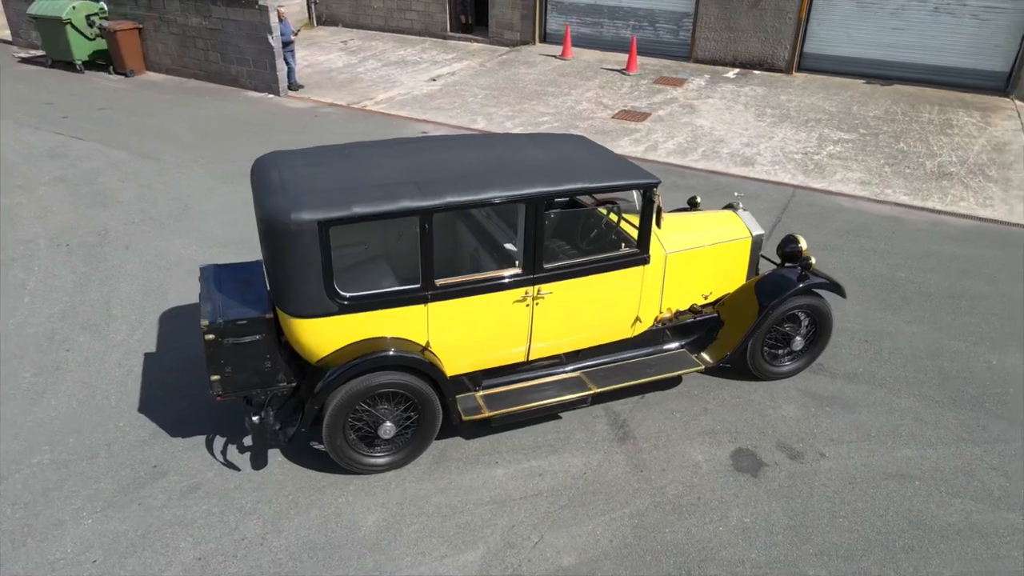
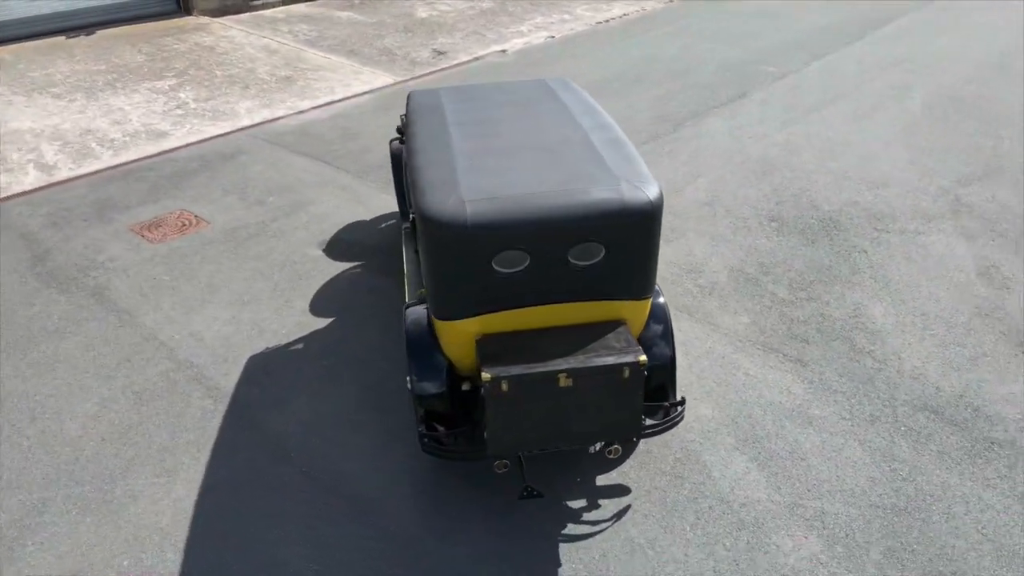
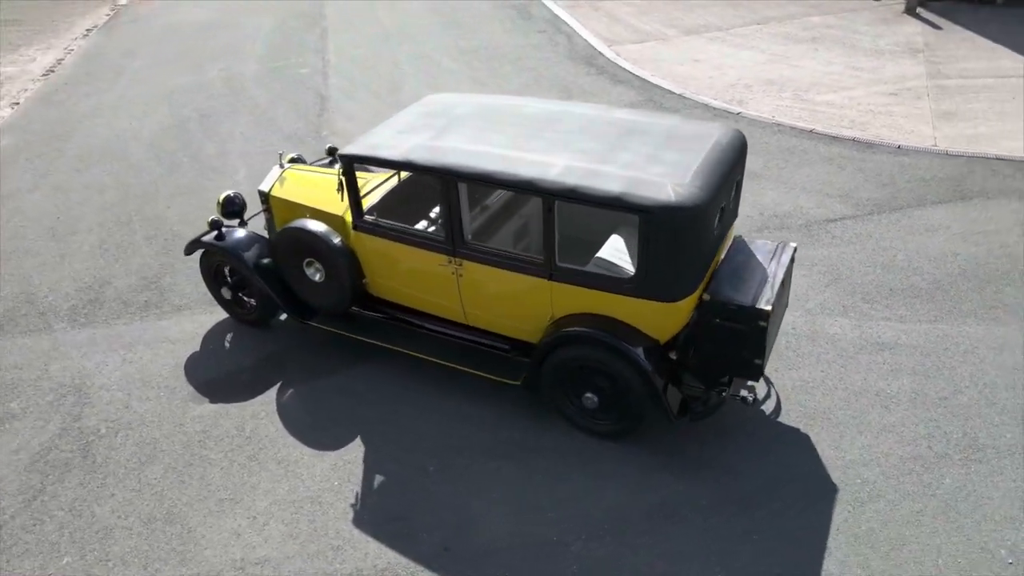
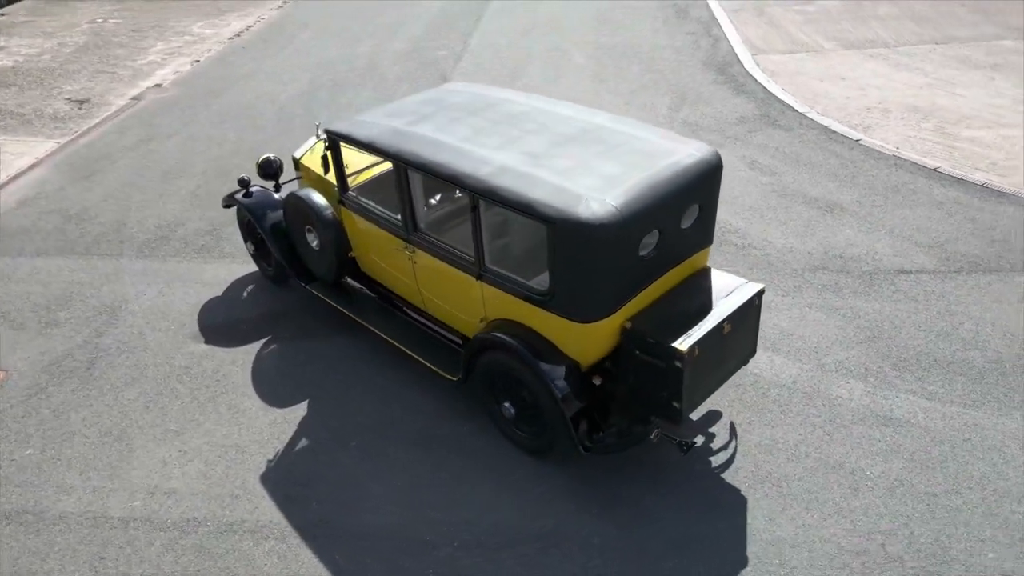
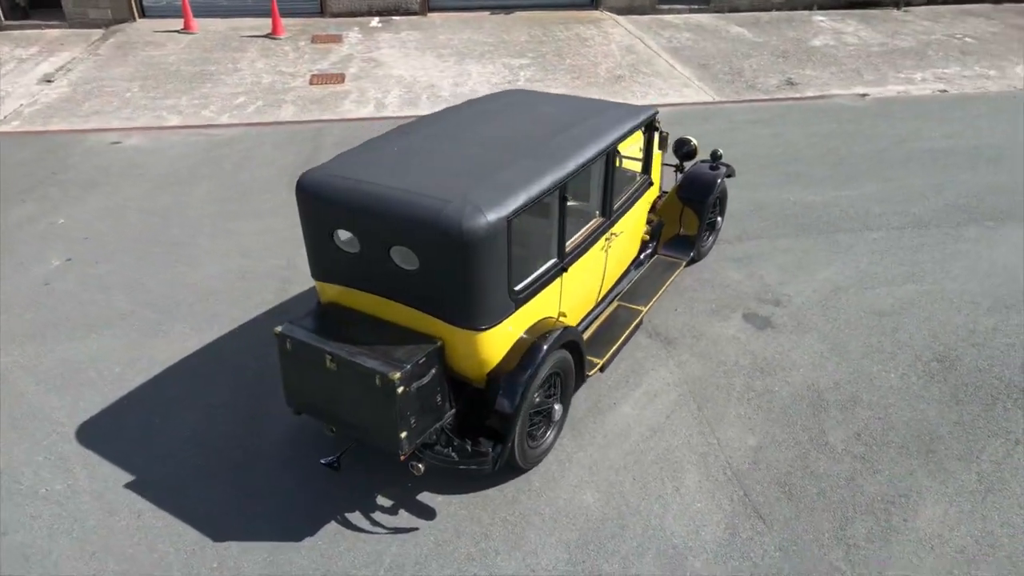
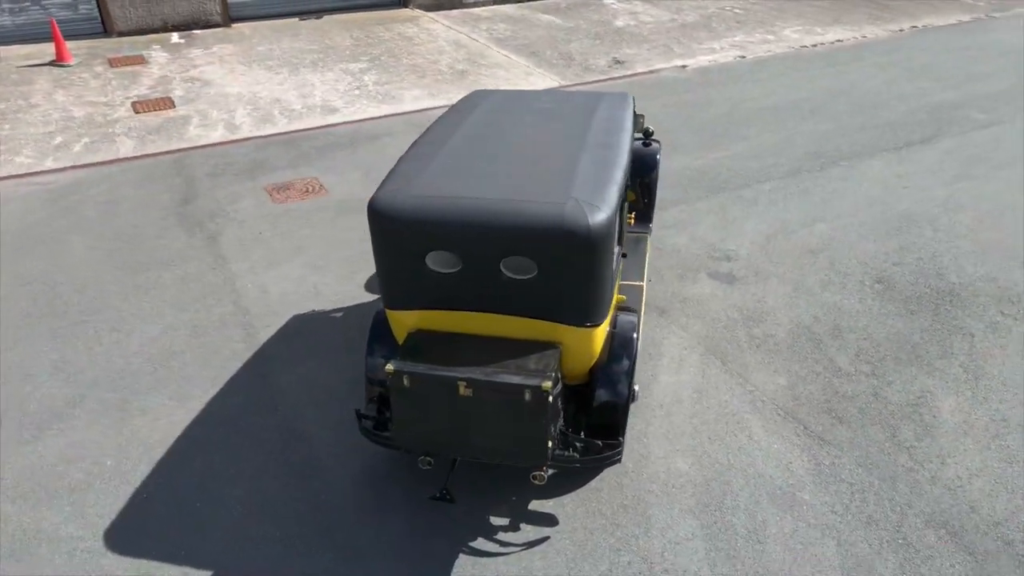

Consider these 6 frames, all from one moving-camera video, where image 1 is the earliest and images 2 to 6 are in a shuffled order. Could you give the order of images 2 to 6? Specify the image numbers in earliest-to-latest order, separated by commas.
5, 6, 2, 4, 3
